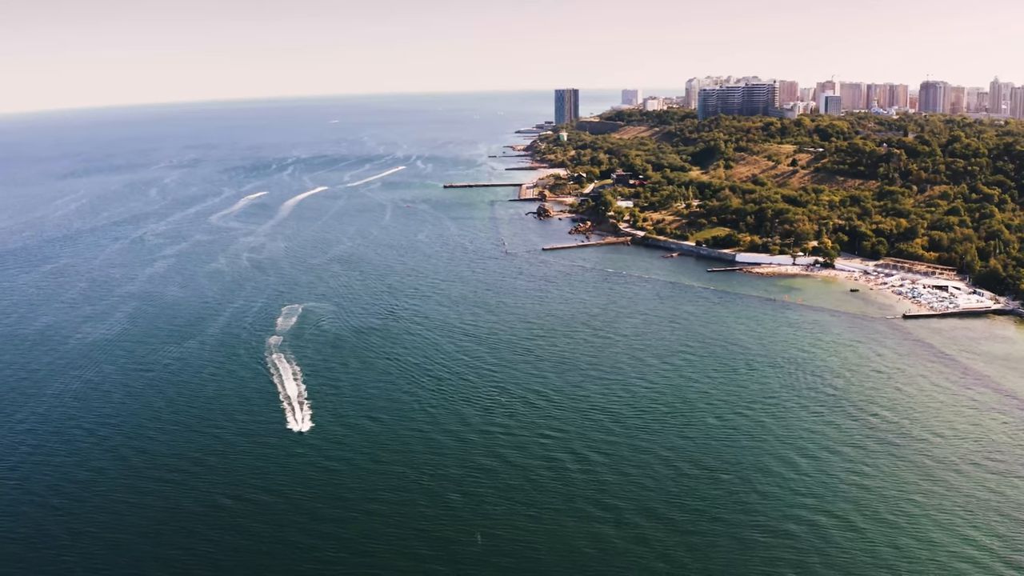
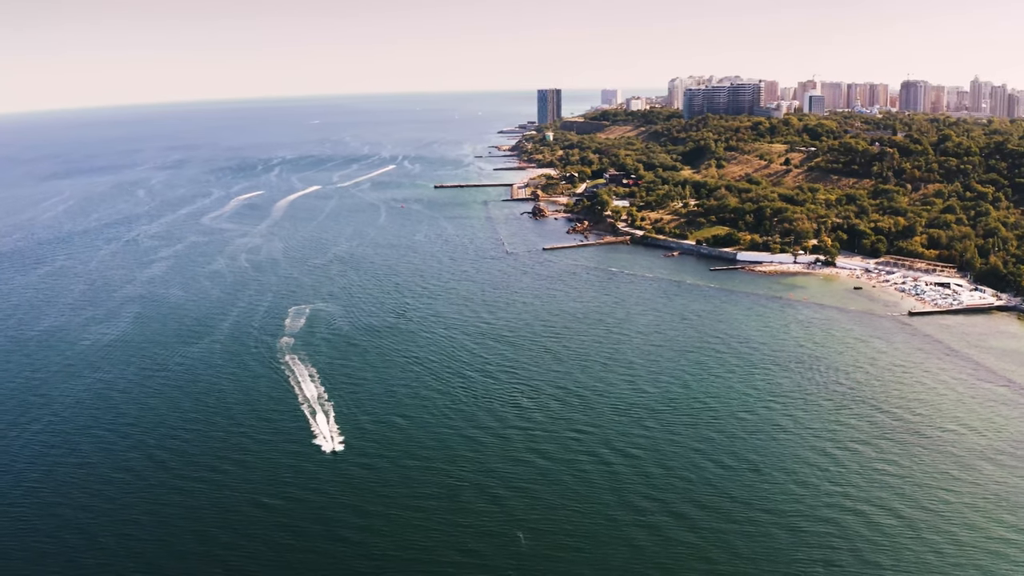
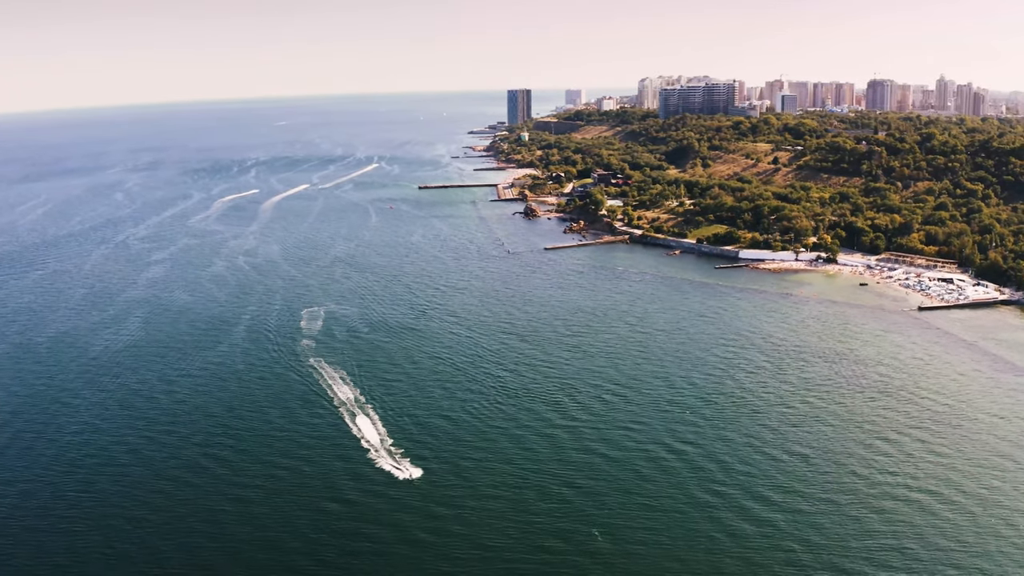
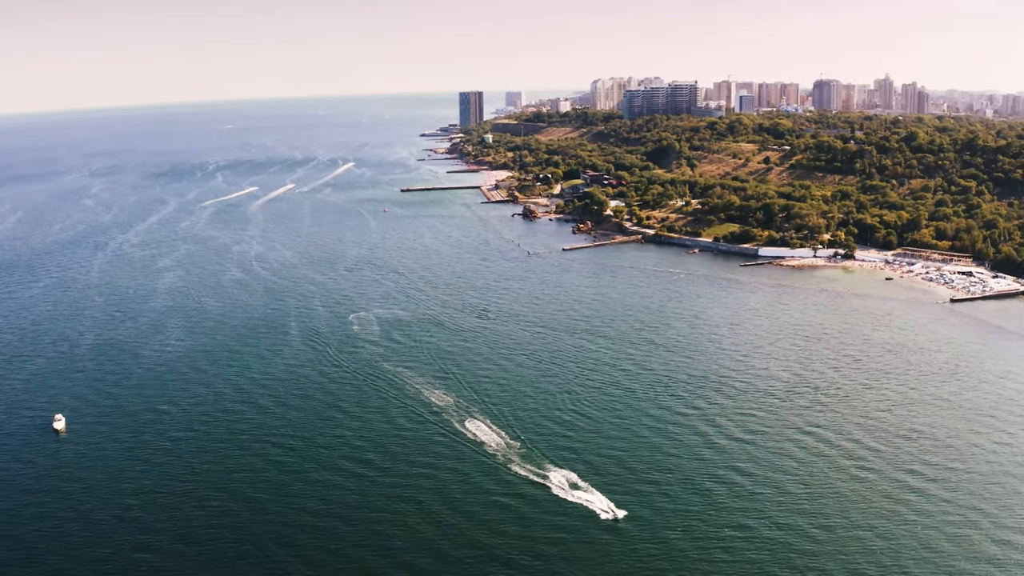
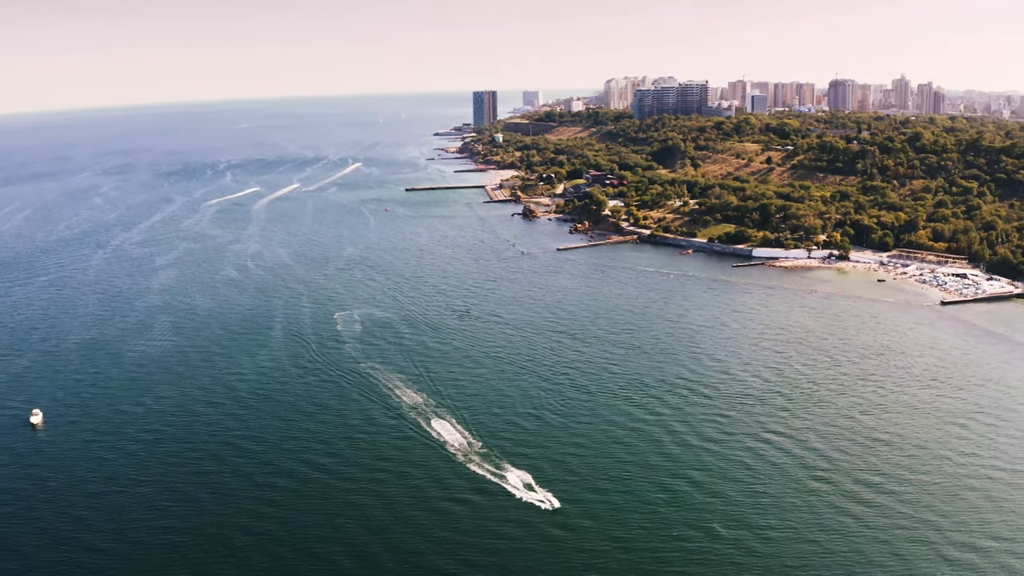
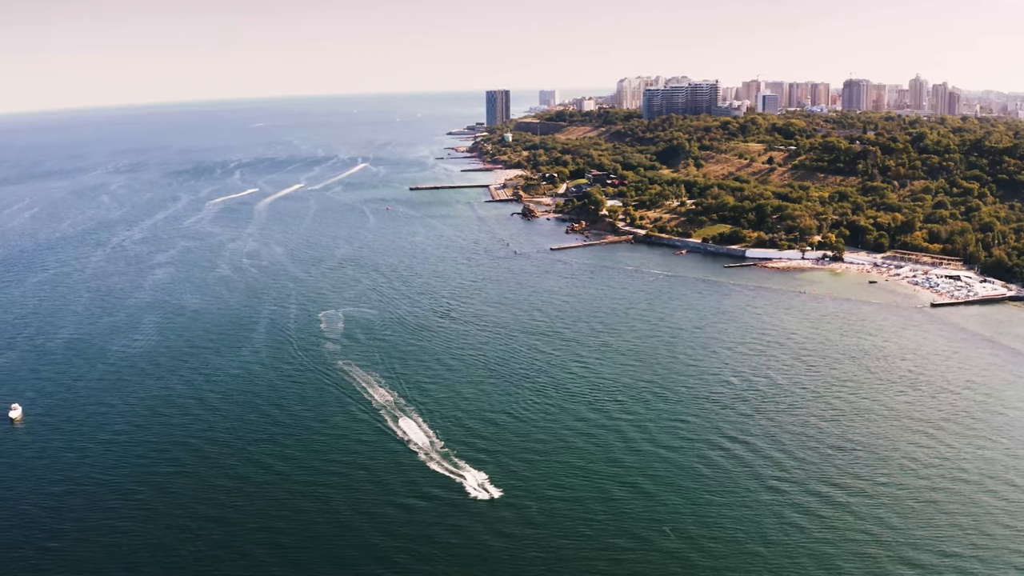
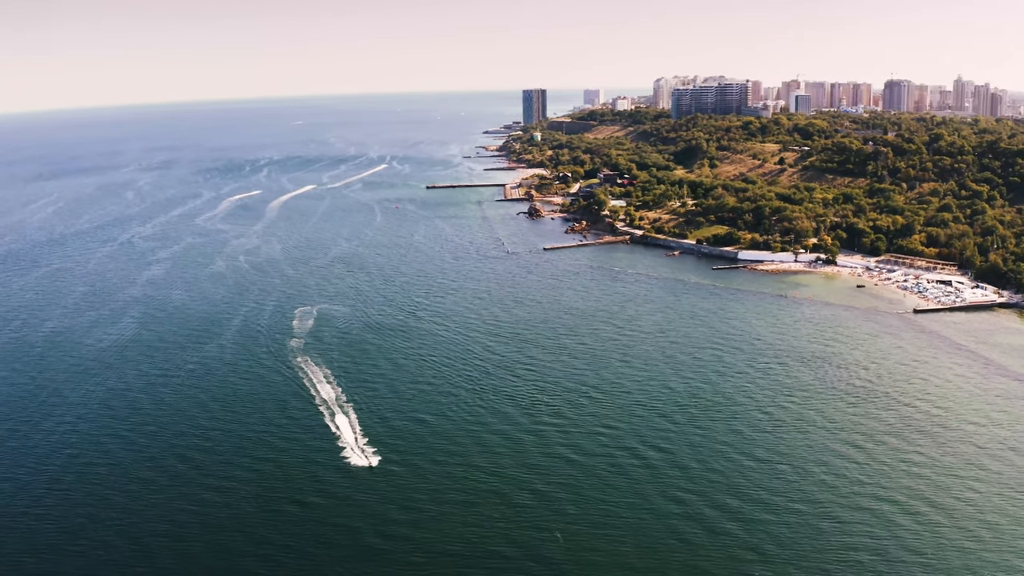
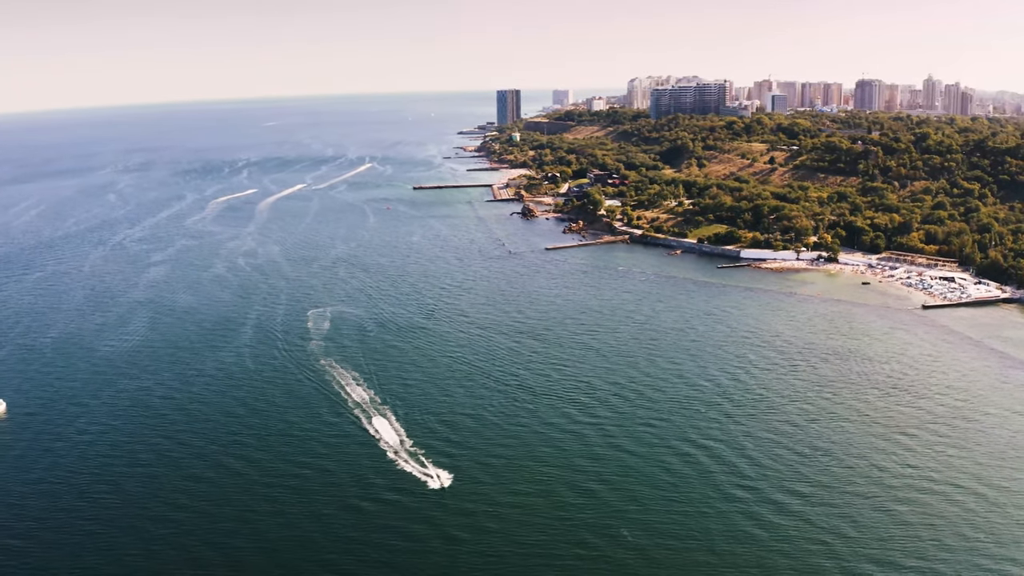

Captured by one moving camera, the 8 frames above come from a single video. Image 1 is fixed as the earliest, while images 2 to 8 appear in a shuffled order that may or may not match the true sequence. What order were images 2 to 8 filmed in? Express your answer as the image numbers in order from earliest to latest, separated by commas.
2, 7, 3, 8, 6, 5, 4
